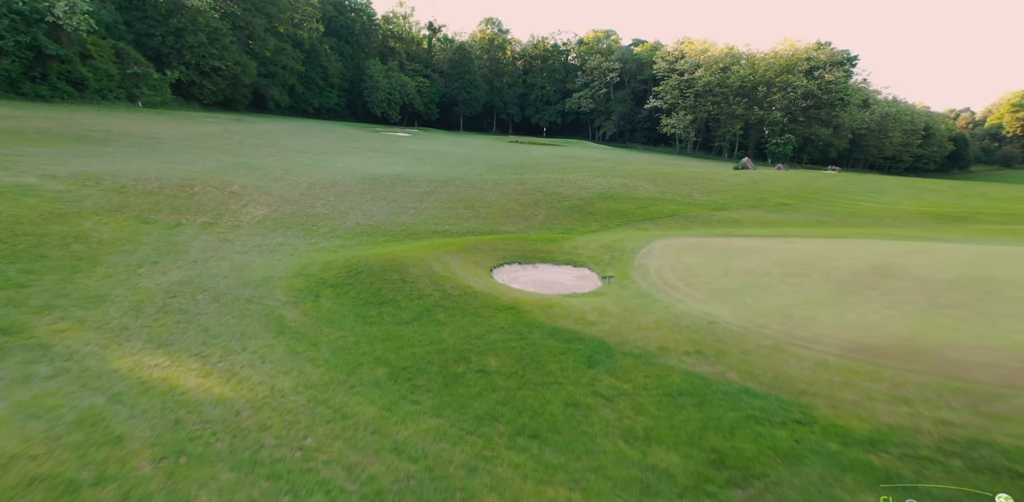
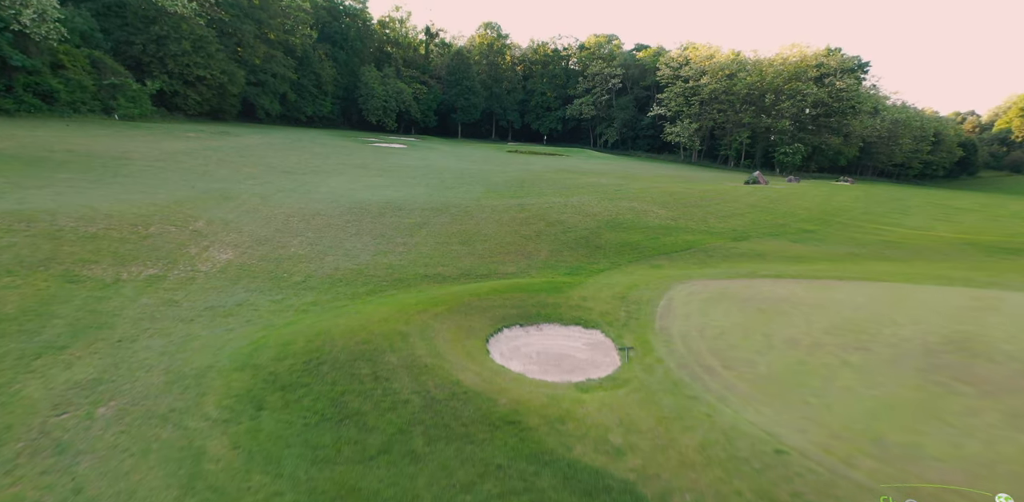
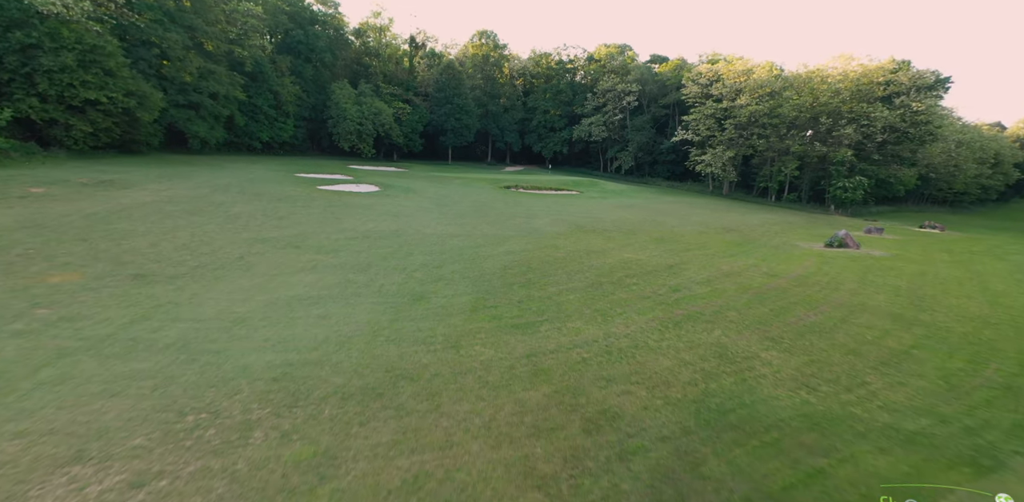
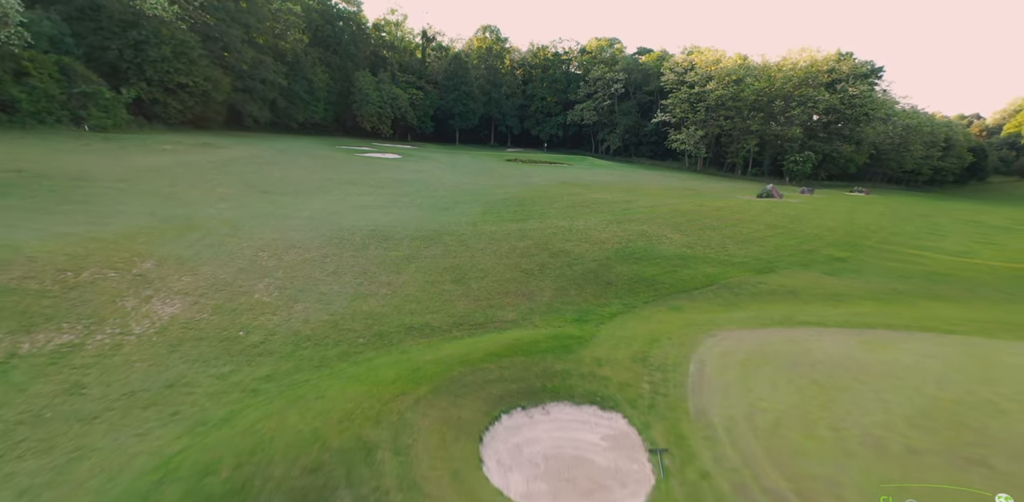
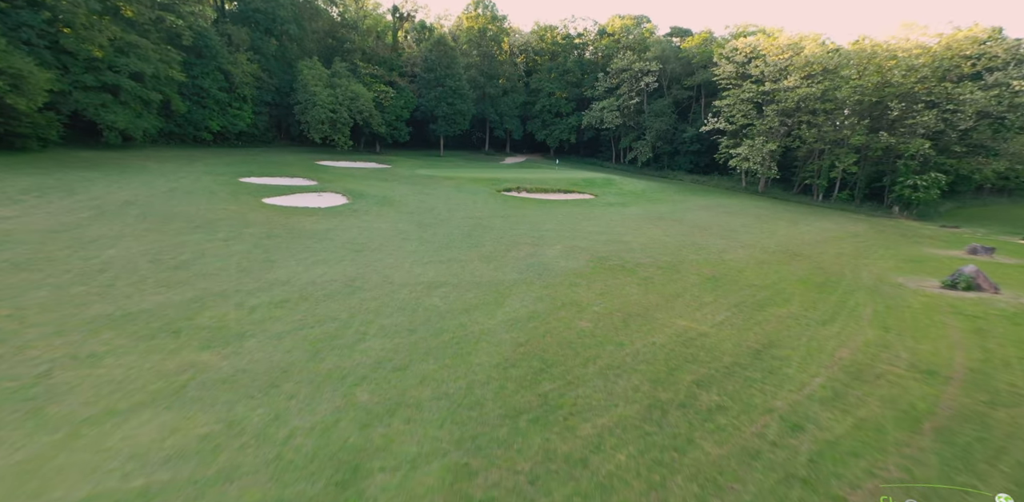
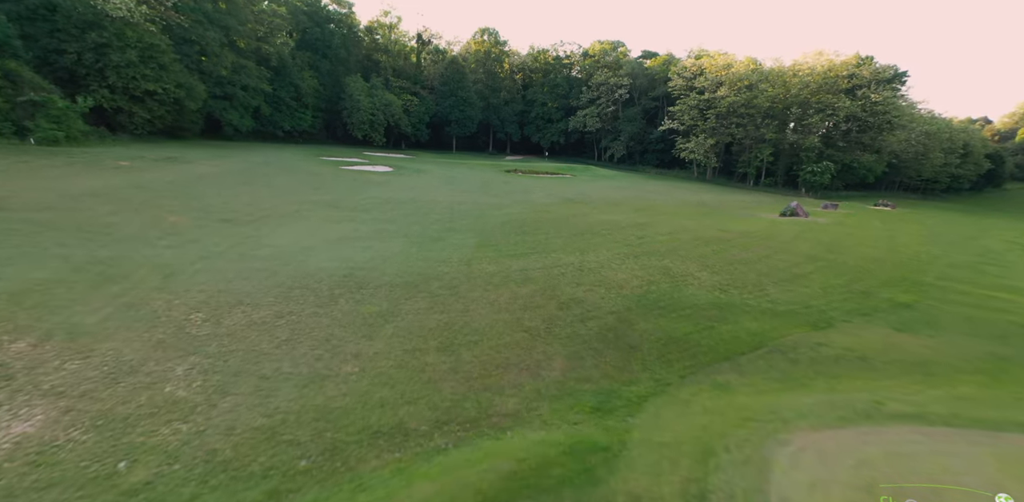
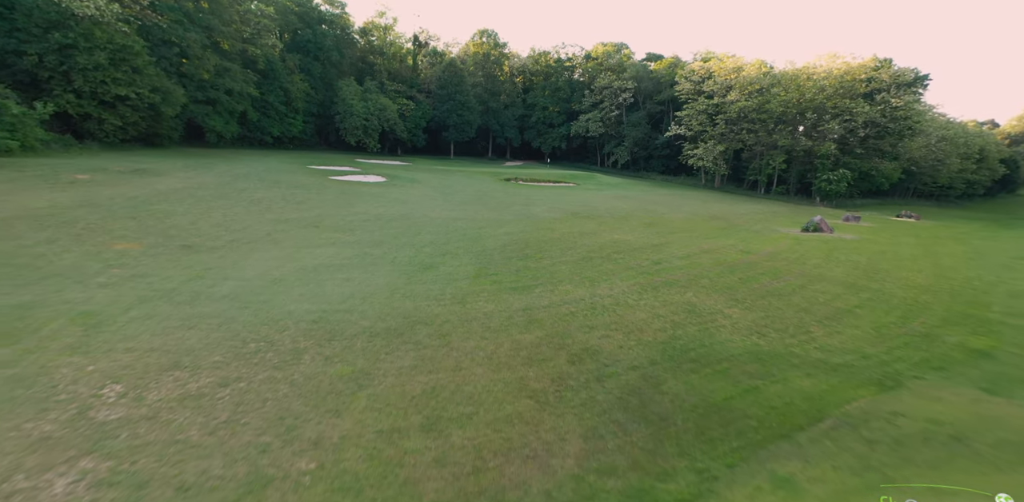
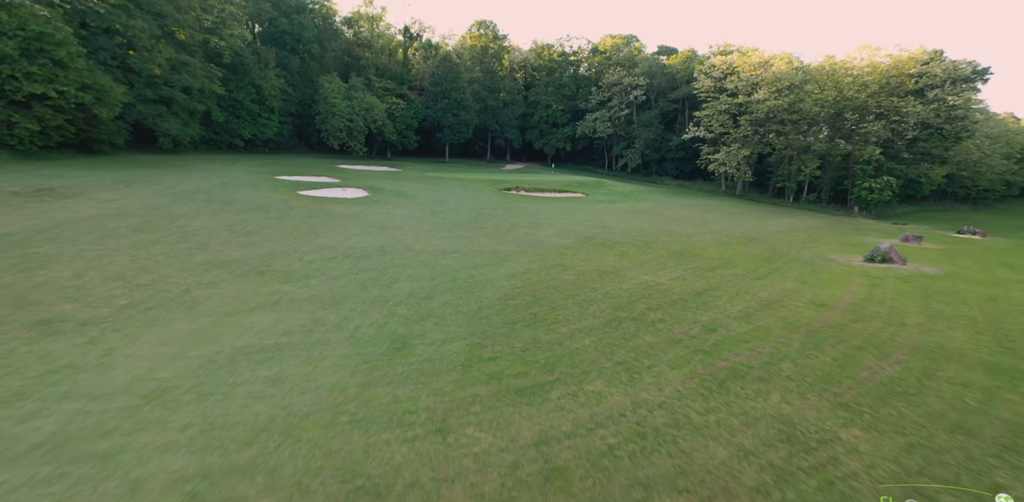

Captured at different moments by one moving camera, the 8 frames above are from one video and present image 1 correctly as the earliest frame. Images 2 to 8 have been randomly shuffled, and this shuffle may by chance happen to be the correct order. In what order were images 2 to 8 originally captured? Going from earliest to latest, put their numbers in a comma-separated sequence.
2, 4, 6, 7, 3, 8, 5
